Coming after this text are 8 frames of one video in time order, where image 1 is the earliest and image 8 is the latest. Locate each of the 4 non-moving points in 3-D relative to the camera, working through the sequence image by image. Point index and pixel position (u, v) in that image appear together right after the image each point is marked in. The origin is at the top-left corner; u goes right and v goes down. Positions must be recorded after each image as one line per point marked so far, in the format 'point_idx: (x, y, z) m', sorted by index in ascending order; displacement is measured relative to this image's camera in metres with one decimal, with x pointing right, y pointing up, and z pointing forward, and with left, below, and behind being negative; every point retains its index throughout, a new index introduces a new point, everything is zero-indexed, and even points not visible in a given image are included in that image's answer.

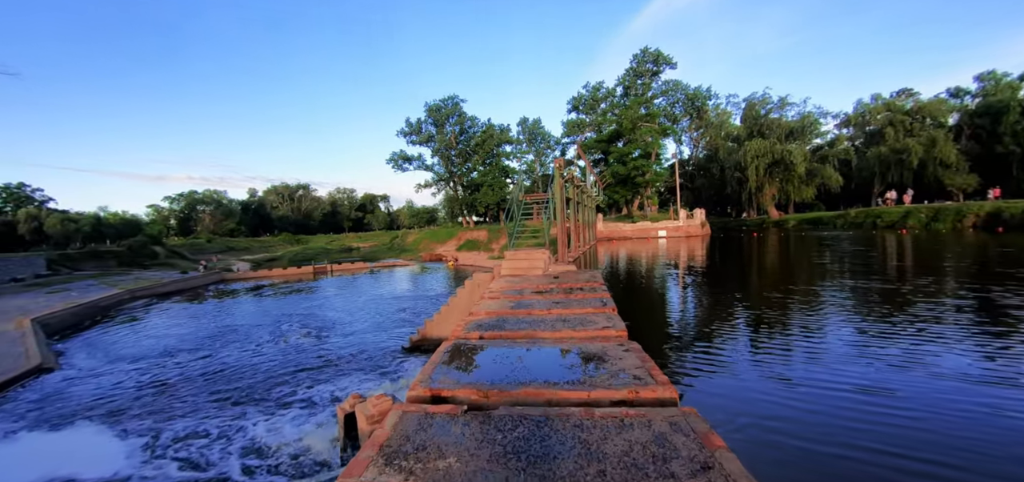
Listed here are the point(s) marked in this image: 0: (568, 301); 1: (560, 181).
0: (+0.5, -0.6, +3.6) m
1: (+1.3, +1.7, +10.5) m
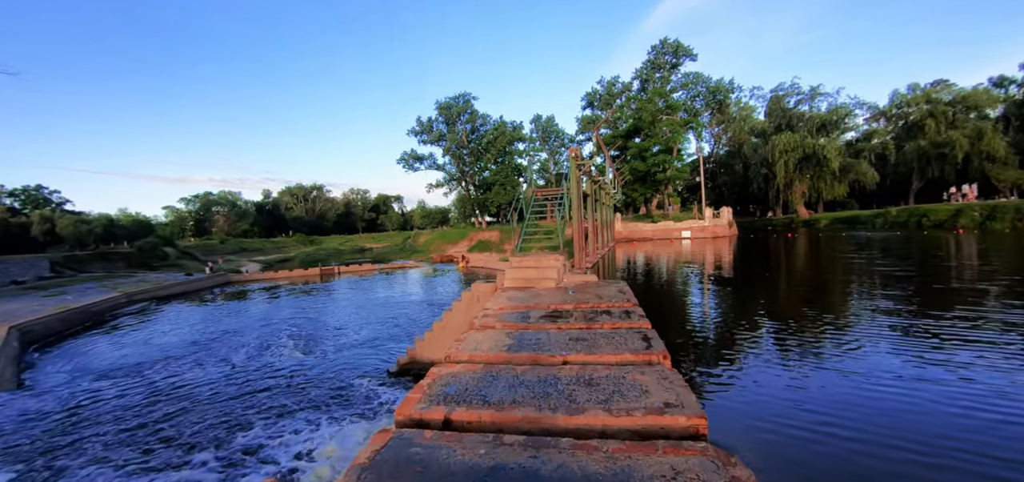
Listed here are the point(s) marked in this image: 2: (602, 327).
0: (+0.5, -0.6, +2.5) m
1: (+1.5, +1.6, +9.4) m
2: (+0.6, -0.6, +2.7) m
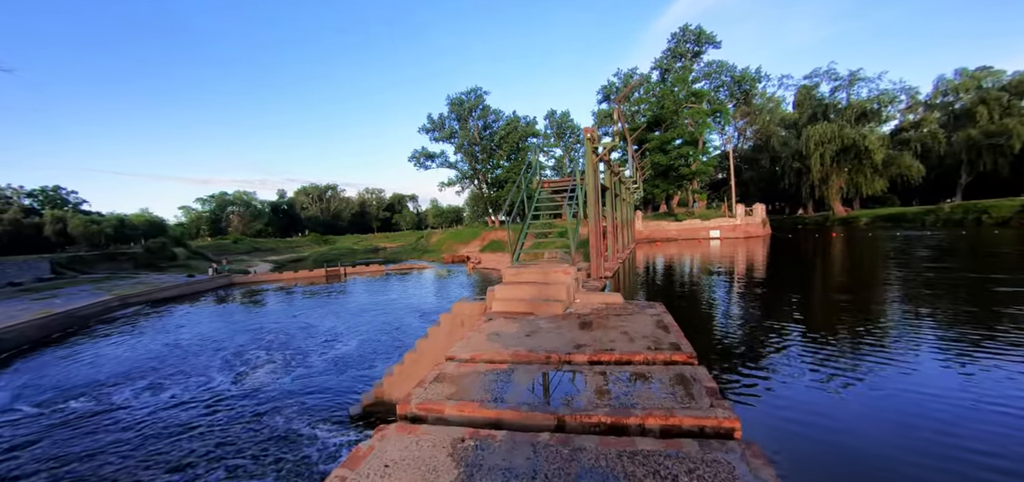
0: (+0.4, -0.7, +1.2) m
1: (+1.6, +1.6, +8.0) m
2: (+0.5, -0.7, +1.4) m
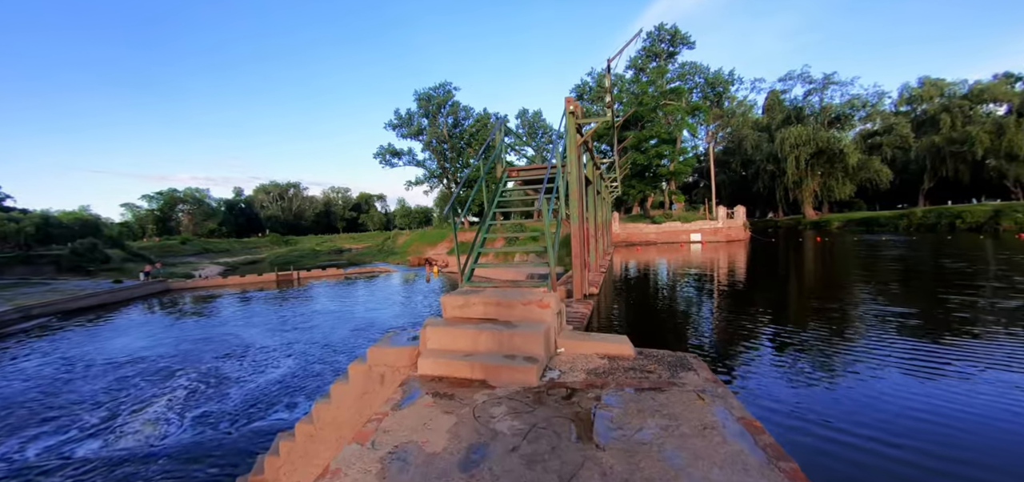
0: (+0.2, -0.7, -0.1) m
1: (+1.0, +1.5, +6.8) m
2: (+0.3, -0.7, +0.1) m
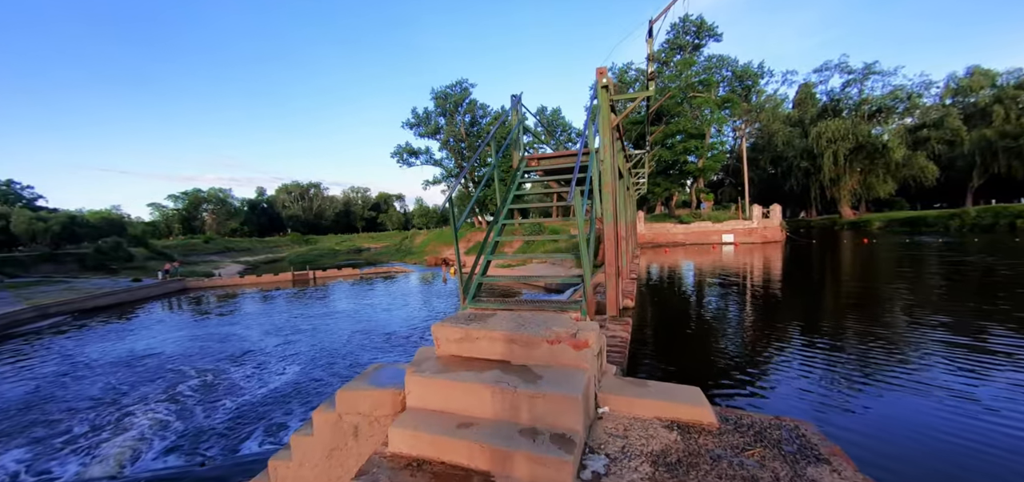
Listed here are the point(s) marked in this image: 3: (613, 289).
0: (+0.2, -0.8, -0.8) m
1: (+1.3, +1.5, +6.0) m
2: (+0.3, -0.8, -0.6) m
3: (+1.4, -0.6, +6.2) m
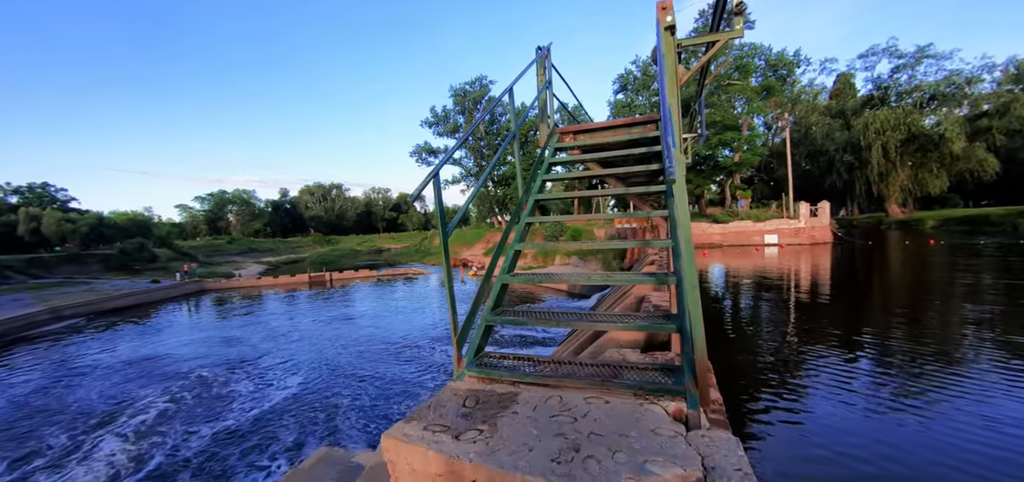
0: (+0.1, -0.8, -1.7) m
1: (+1.6, +1.4, +5.1) m
2: (+0.3, -0.8, -1.5) m
3: (+1.7, -0.6, +5.2) m
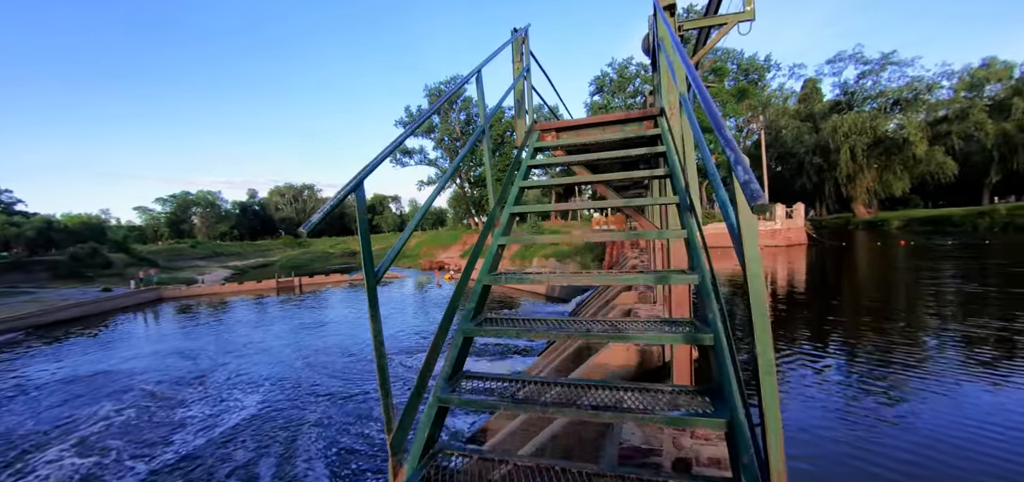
0: (+0.2, -0.9, -2.1) m
1: (+1.3, +1.4, +4.8) m
2: (+0.3, -0.9, -1.8) m
3: (+1.4, -0.7, +5.0) m
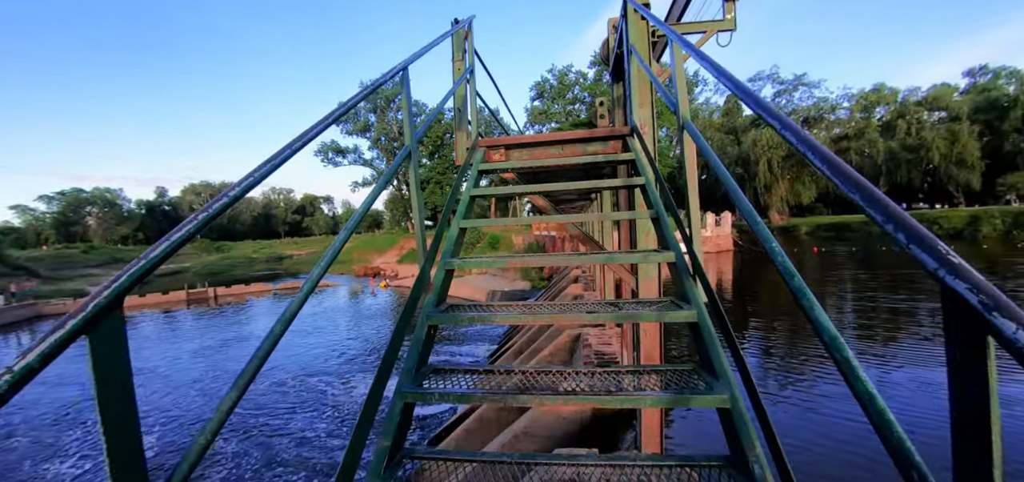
0: (+0.4, -1.1, -2.5) m
1: (+0.5, +1.1, +4.5) m
2: (+0.5, -1.1, -2.2) m
3: (+0.6, -0.9, +4.7) m
